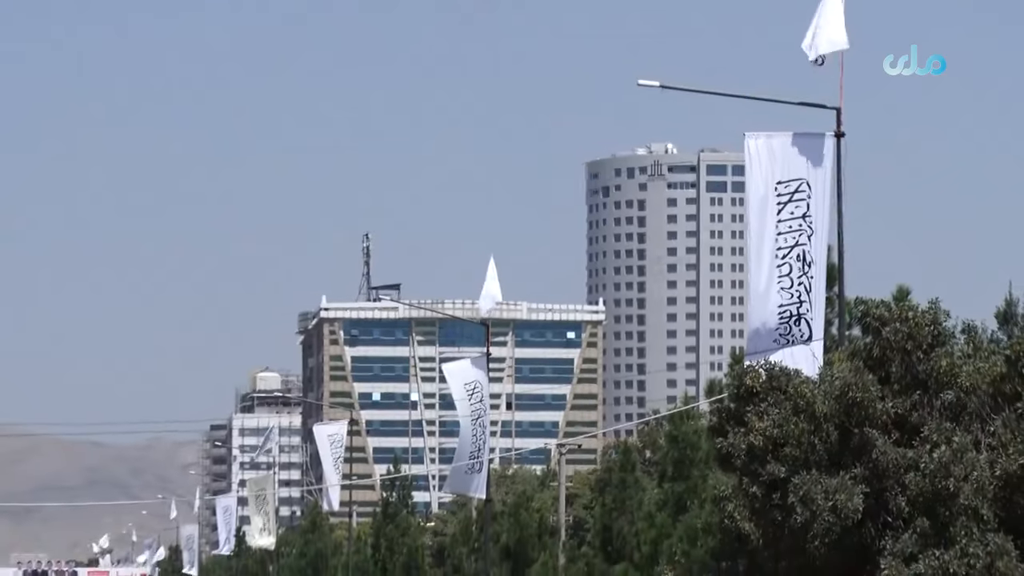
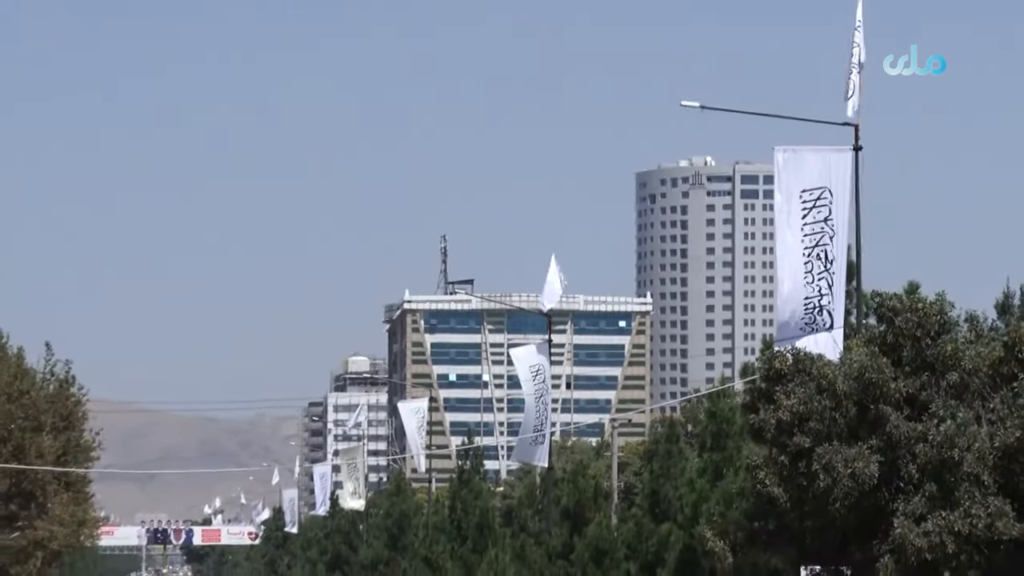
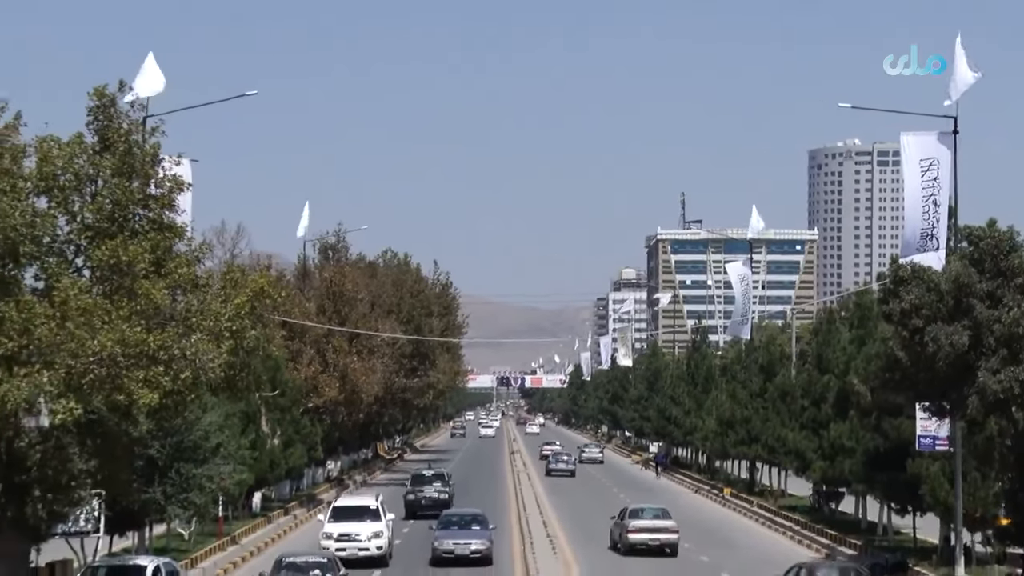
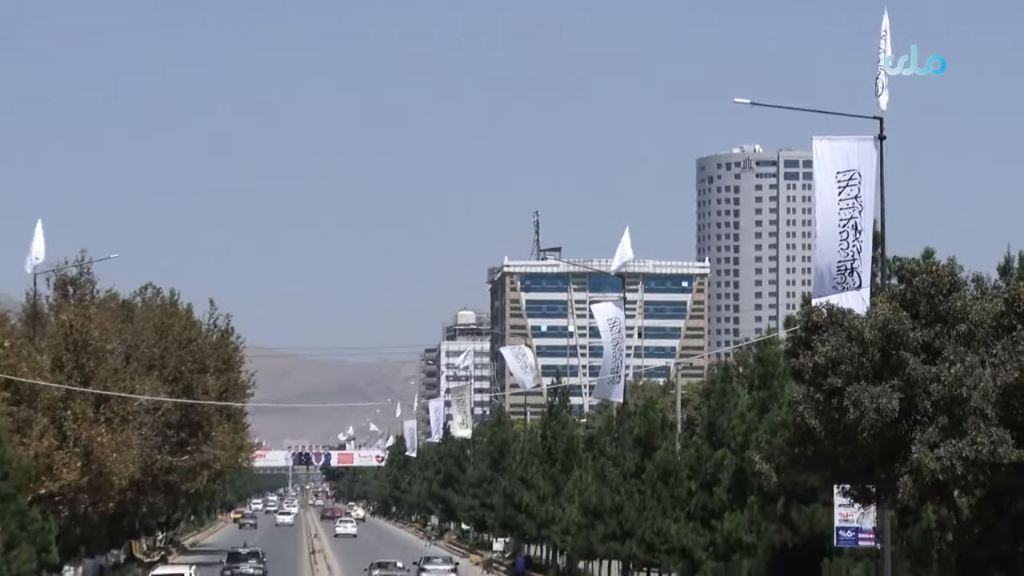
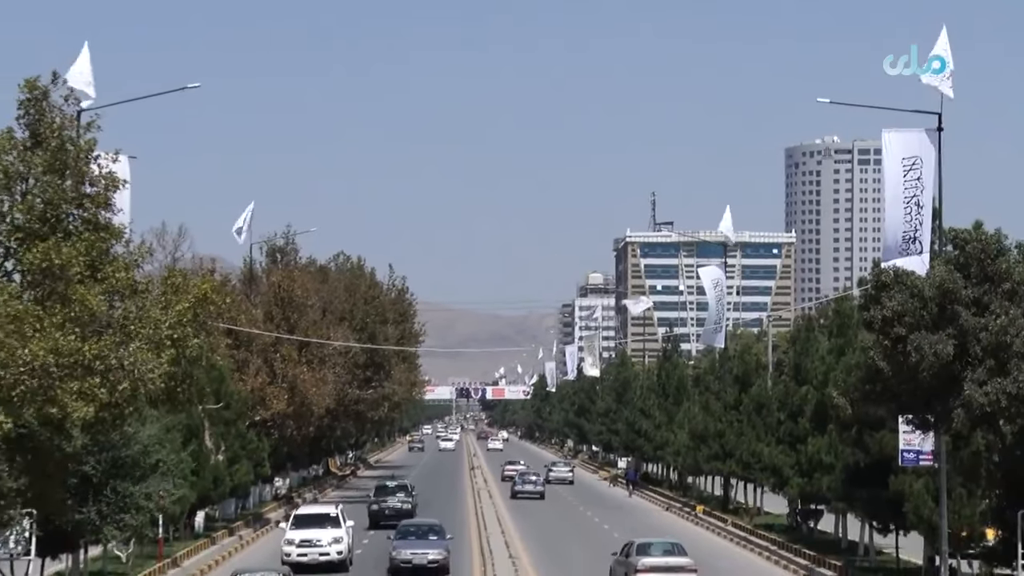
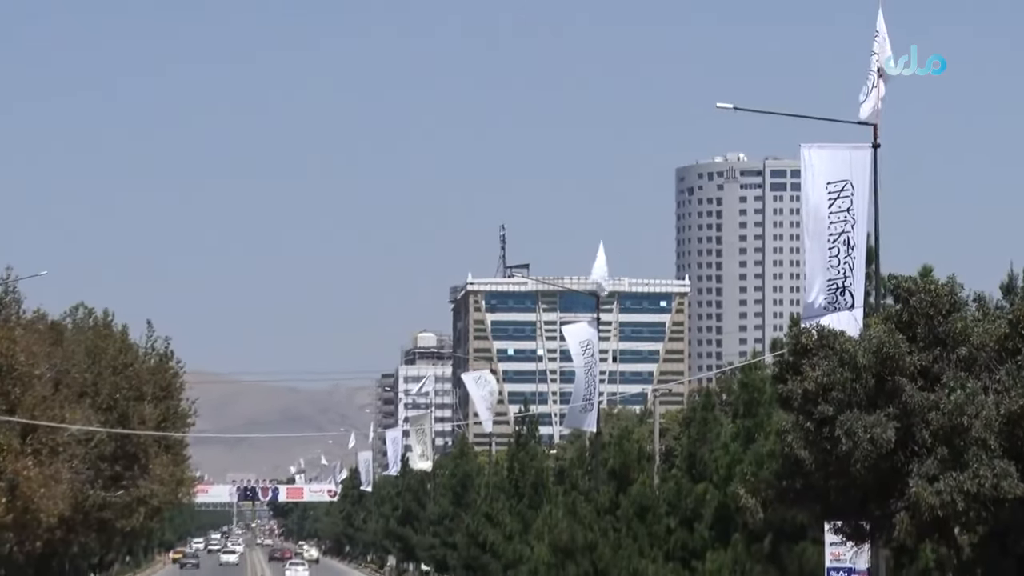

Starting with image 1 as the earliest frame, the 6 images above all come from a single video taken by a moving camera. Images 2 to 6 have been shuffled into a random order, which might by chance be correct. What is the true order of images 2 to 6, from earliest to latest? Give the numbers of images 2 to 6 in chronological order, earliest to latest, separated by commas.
2, 6, 4, 5, 3
